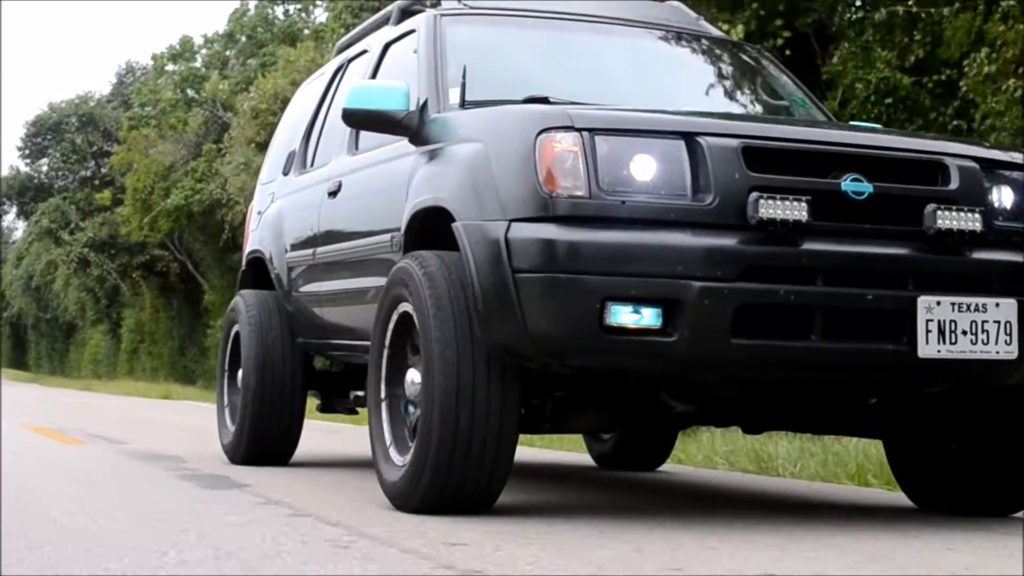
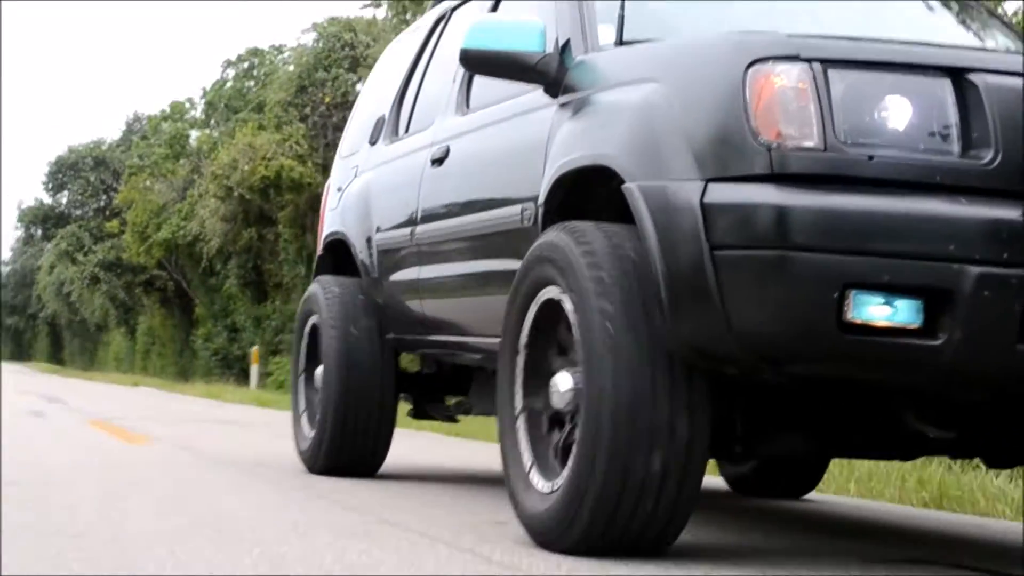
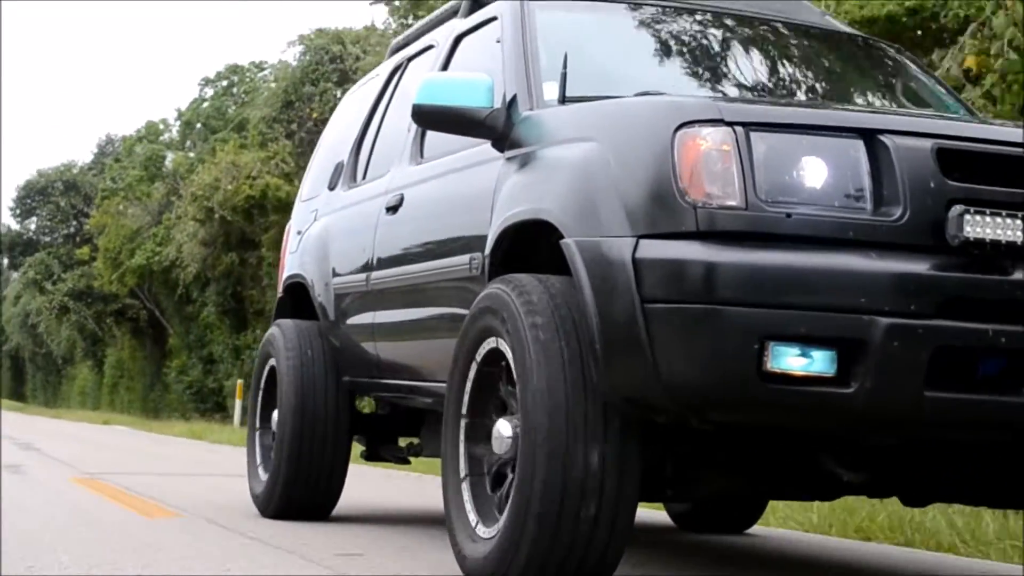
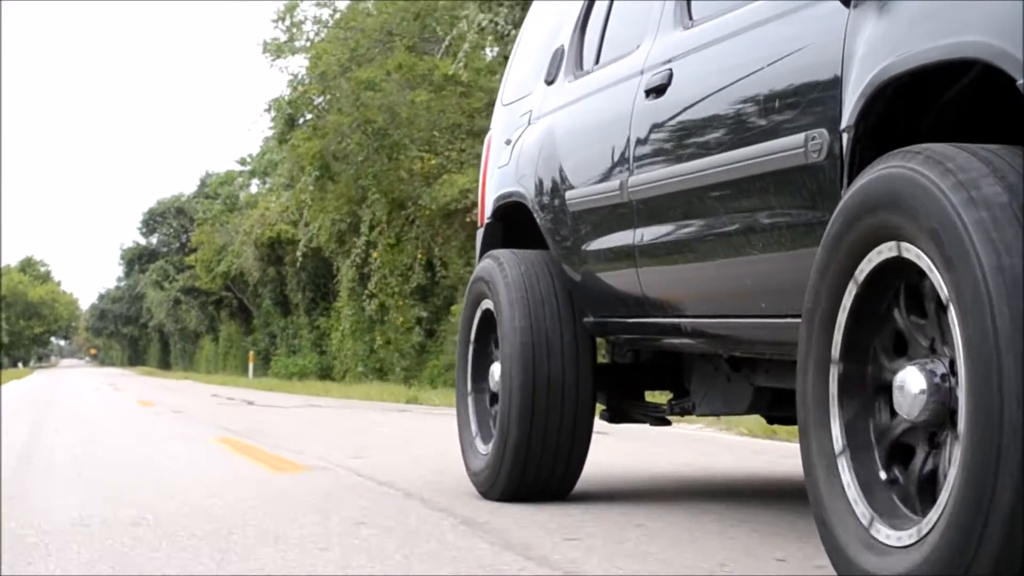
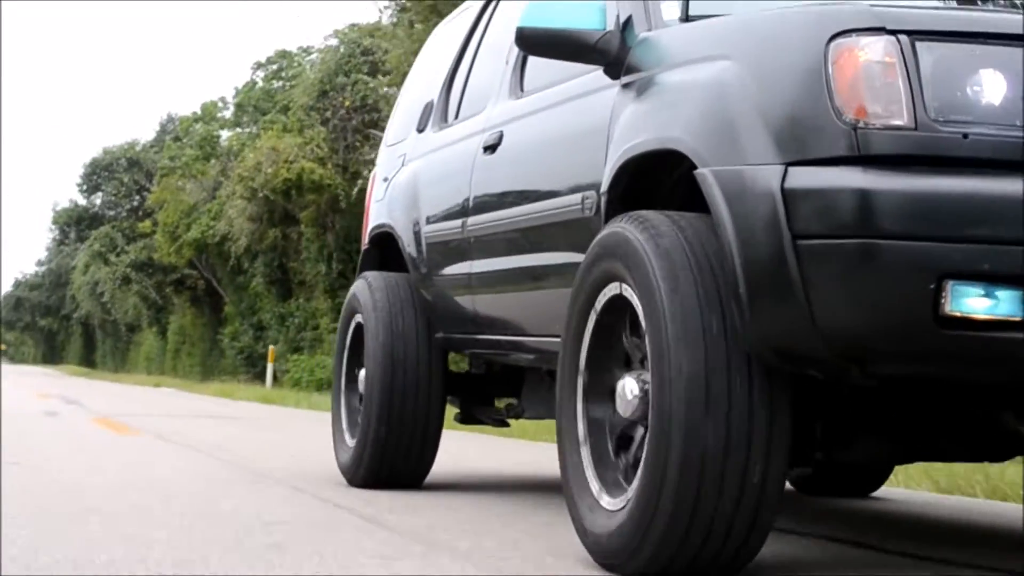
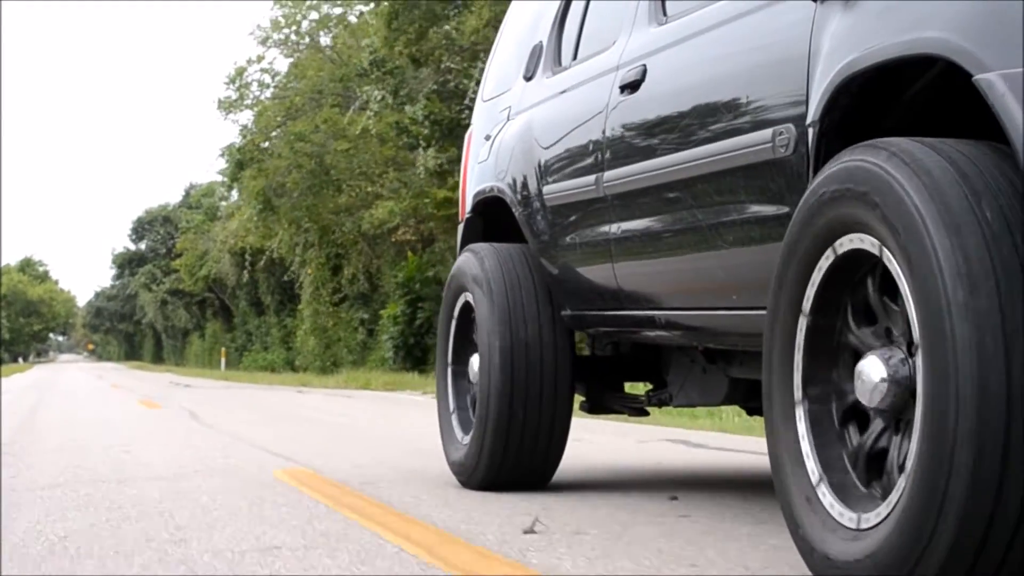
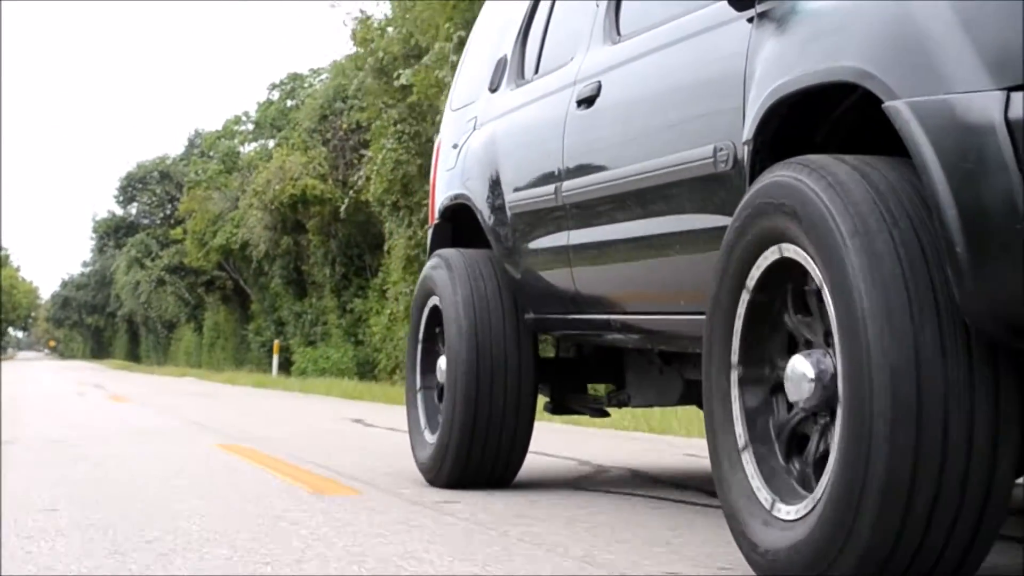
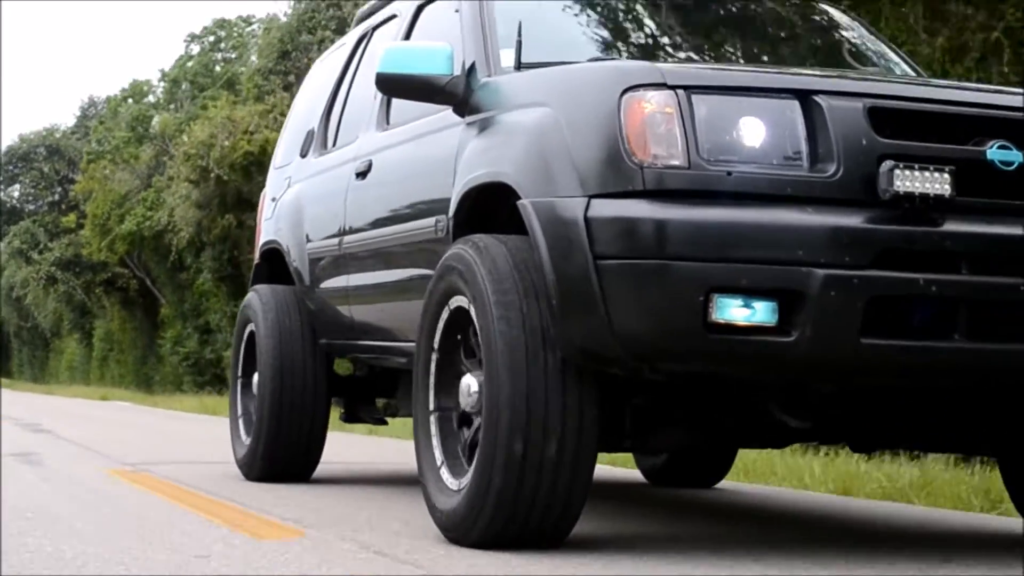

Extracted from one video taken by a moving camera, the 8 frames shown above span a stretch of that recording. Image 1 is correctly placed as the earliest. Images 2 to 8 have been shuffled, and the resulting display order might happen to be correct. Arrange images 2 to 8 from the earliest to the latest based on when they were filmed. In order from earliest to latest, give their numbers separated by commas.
8, 3, 2, 5, 7, 4, 6
